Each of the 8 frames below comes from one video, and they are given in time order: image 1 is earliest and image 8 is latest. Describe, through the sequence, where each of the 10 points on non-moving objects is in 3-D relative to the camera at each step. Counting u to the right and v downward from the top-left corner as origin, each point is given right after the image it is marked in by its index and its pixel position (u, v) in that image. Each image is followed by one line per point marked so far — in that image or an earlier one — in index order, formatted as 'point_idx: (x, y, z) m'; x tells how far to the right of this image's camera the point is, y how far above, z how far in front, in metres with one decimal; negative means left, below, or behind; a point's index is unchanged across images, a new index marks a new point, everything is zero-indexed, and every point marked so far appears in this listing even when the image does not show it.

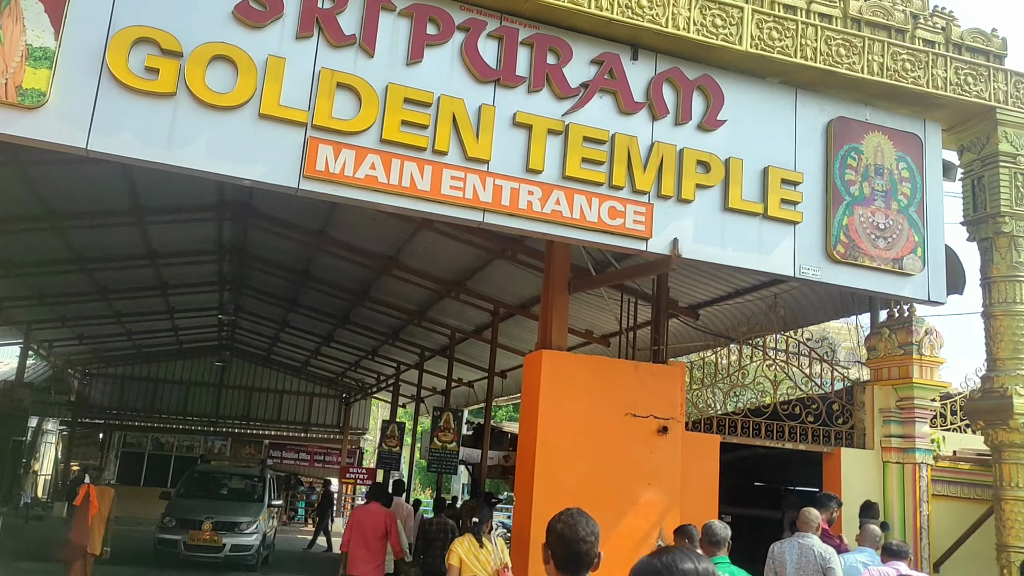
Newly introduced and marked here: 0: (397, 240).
0: (-1.7, +0.7, +12.7) m
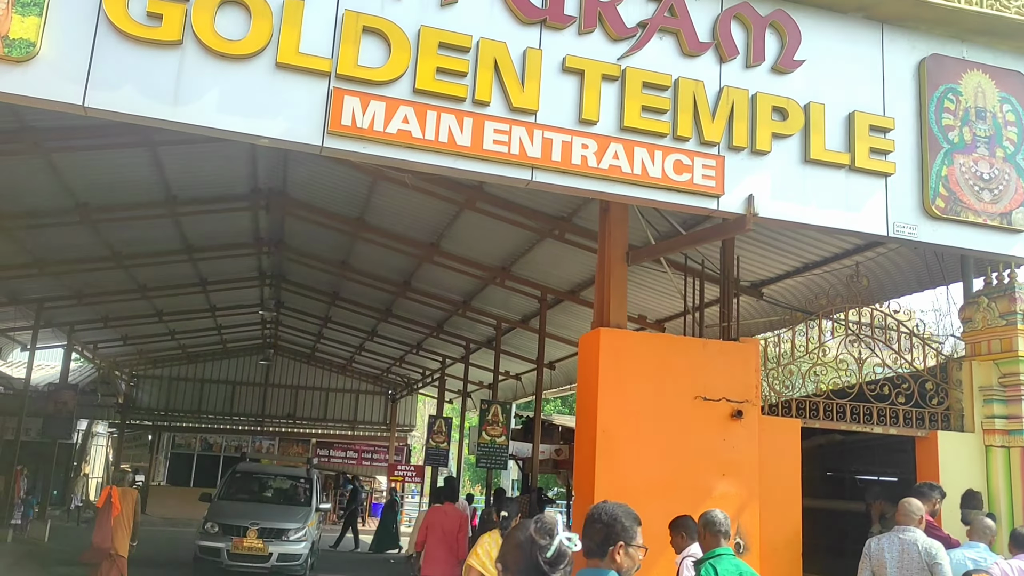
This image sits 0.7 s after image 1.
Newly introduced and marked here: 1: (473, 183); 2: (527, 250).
0: (-1.0, +0.9, +12.1) m
1: (-0.5, +1.2, +10.3) m
2: (+0.2, +0.5, +12.1) m
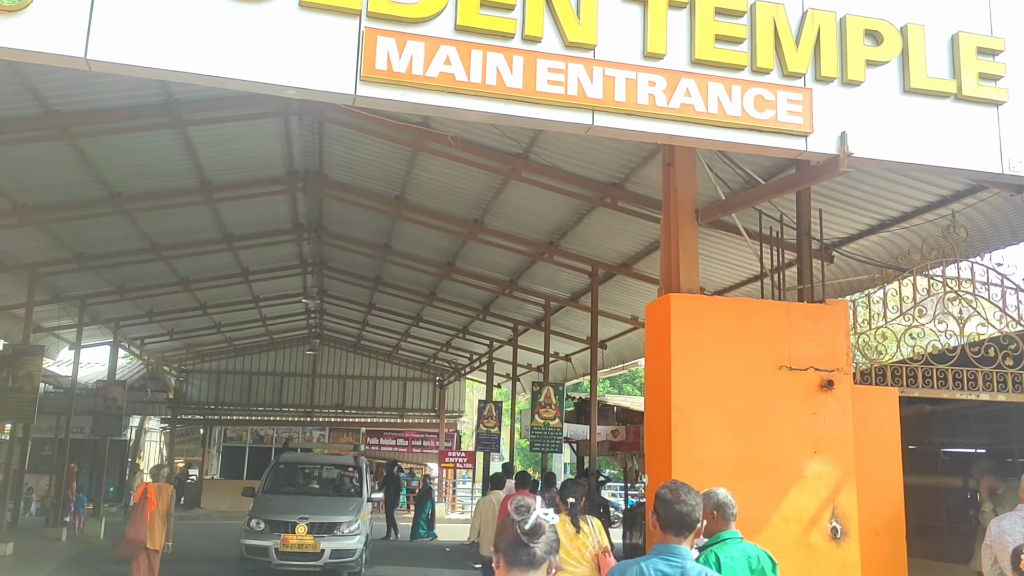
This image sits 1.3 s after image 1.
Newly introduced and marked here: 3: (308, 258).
0: (-0.4, +1.2, +11.5) m
1: (+0.1, +1.5, +9.6) m
2: (+0.9, +0.9, +11.4) m
3: (-4.0, +0.6, +17.1) m
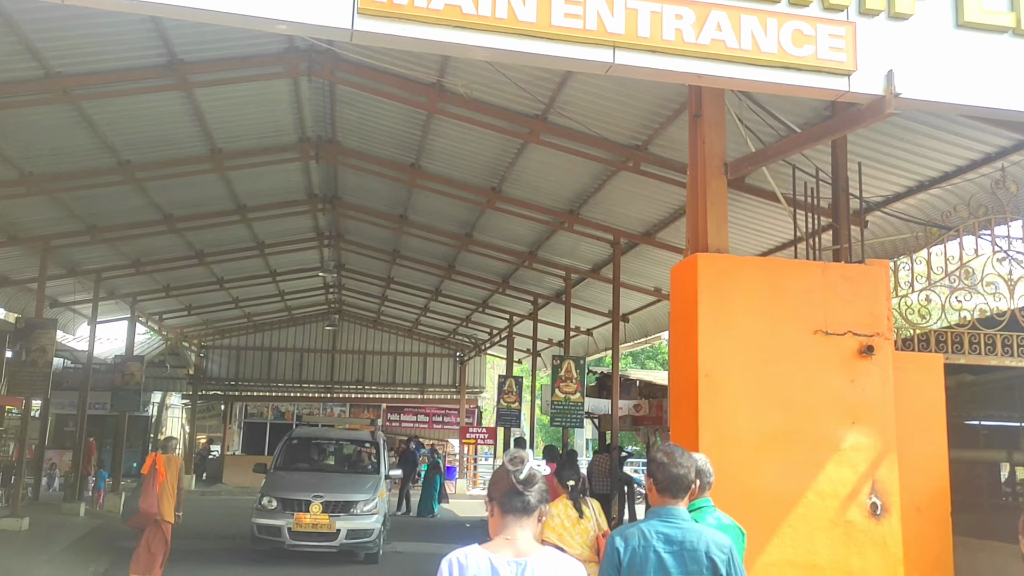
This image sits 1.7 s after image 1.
0: (-0.1, +1.6, +11.1) m
1: (+0.3, +1.9, +9.2) m
2: (+1.1, +1.3, +11.0) m
3: (-3.6, +1.1, +16.9) m
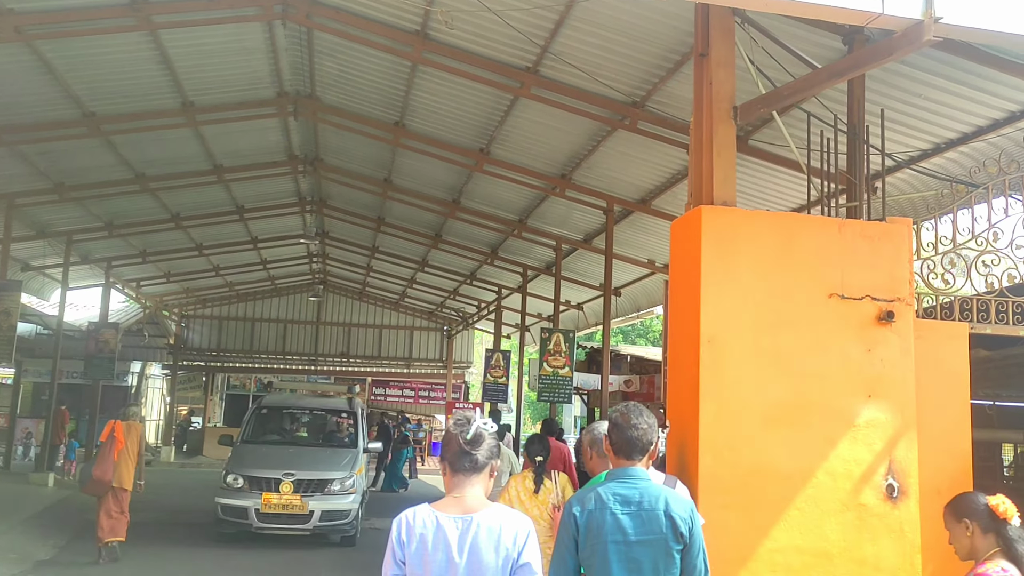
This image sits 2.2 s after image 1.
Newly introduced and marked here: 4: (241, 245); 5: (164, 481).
0: (-0.3, +2.0, +10.5) m
1: (+0.2, +2.2, +8.6) m
2: (+1.0, +1.6, +10.4) m
3: (-3.8, +1.7, +16.2) m
4: (-6.0, +0.9, +19.3) m
5: (-7.2, -4.0, +18.1) m
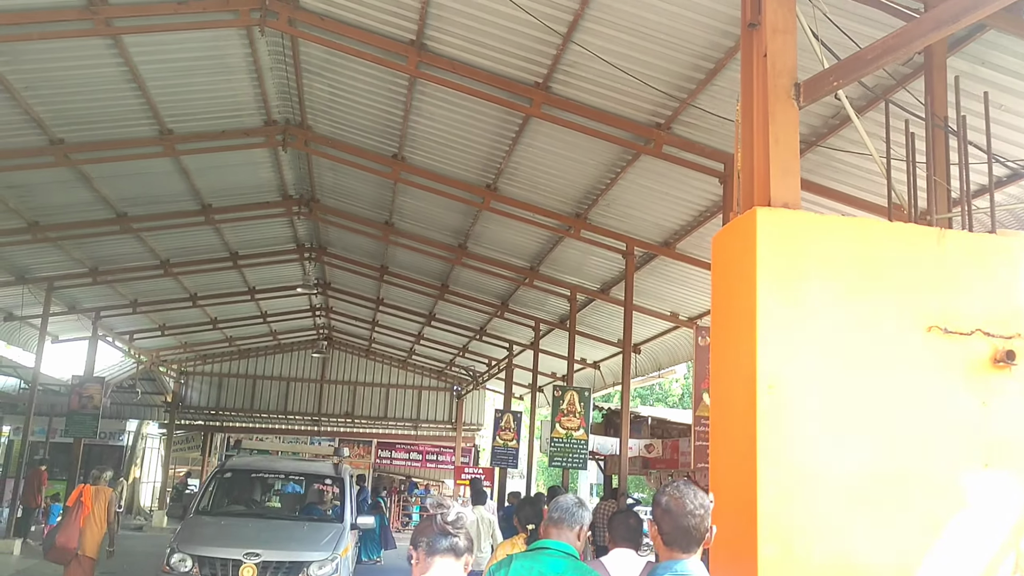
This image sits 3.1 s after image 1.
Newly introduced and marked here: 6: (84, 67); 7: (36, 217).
0: (-0.2, +1.5, +9.5) m
1: (+0.2, +1.8, +7.6) m
2: (+1.1, +1.1, +9.3) m
3: (-3.6, +0.8, +15.2) m
4: (-5.7, -0.2, +18.2) m
5: (-7.0, -5.0, +16.7) m
6: (-3.9, +2.0, +8.0) m
7: (-6.4, +1.0, +11.8) m
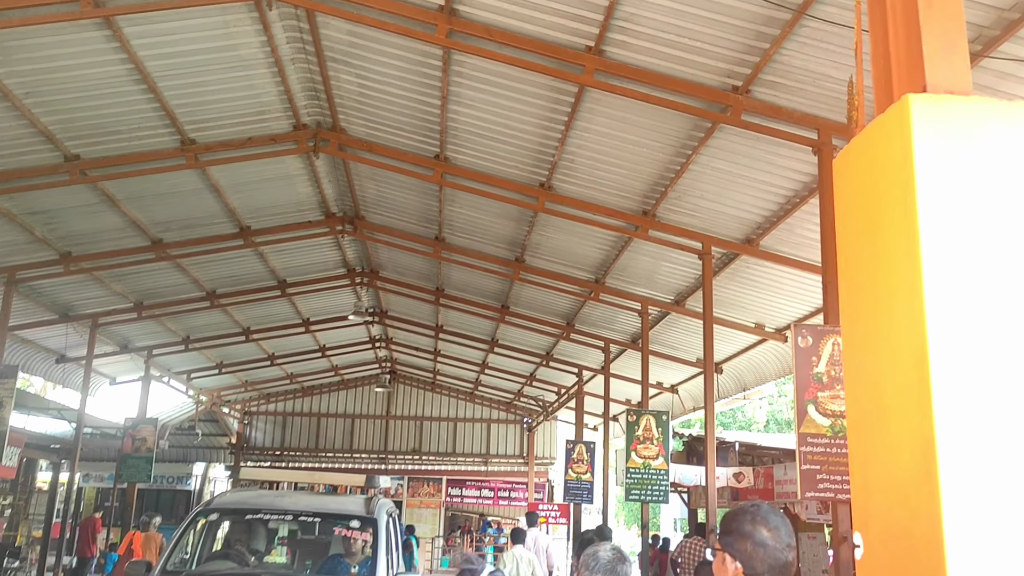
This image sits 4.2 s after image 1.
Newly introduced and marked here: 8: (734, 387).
0: (+0.3, +1.4, +8.4) m
1: (+0.6, +1.8, +6.5) m
2: (+1.6, +1.1, +8.1) m
3: (-2.6, +0.4, +14.3) m
4: (-4.4, -0.8, +17.5) m
5: (-5.6, -5.7, +15.8) m
6: (-3.5, +1.8, +7.2) m
7: (-5.7, +0.5, +11.1) m
8: (+3.8, -1.8, +15.2) m
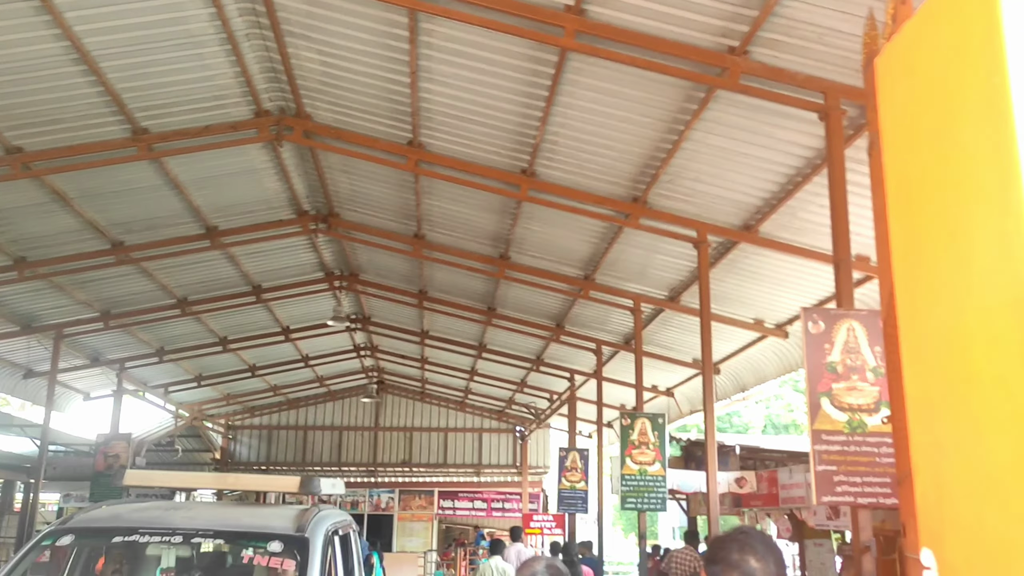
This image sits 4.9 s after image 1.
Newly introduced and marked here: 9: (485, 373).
0: (+0.1, +1.4, +7.7) m
1: (+0.4, +1.9, +5.8) m
2: (+1.4, +1.2, +7.5) m
3: (-2.8, +0.3, +13.6) m
4: (-4.6, -1.0, +16.8) m
5: (-5.7, -5.8, +15.1) m
6: (-3.7, +1.8, +6.5) m
7: (-5.9, +0.4, +10.4) m
8: (+3.7, -1.7, +14.6) m
9: (-0.6, -1.9, +19.5) m
